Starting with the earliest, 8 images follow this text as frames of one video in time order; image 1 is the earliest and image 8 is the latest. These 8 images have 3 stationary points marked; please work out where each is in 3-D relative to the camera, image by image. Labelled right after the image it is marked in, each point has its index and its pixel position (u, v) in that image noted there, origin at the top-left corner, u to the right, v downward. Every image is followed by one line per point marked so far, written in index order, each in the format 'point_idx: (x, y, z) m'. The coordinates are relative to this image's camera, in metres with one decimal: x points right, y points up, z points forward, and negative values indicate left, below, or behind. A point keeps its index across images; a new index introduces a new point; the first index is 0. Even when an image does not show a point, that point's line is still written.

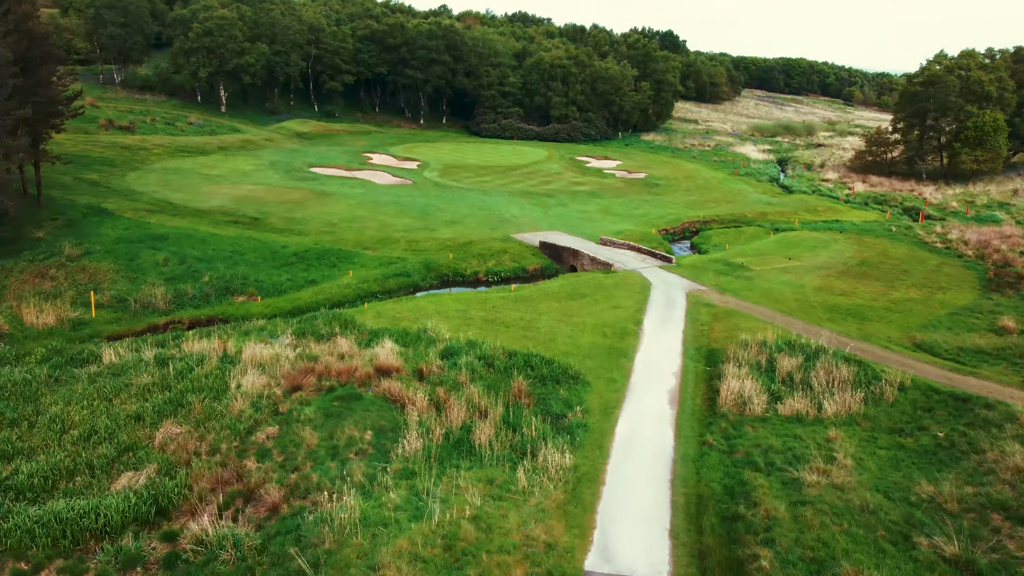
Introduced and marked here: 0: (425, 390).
0: (-2.1, -2.5, +19.0) m
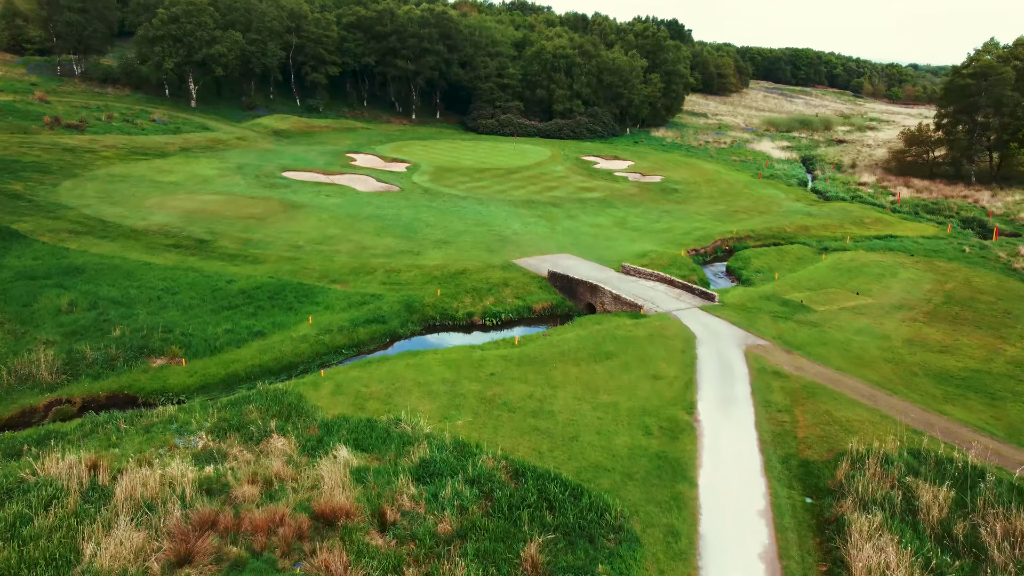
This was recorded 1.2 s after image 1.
0: (-1.9, -4.2, +12.1) m
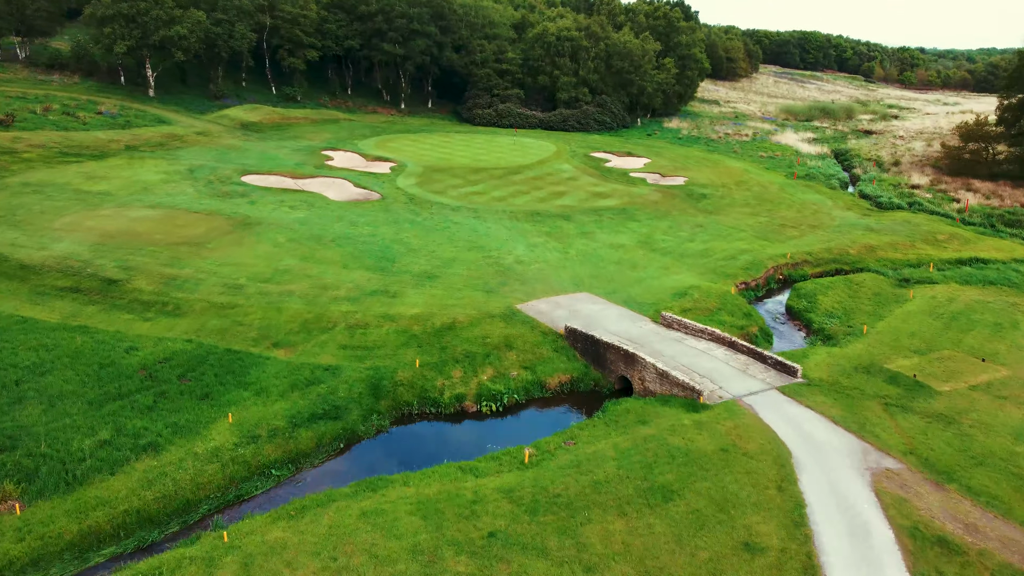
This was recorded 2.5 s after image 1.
0: (-1.7, -6.4, +4.5) m
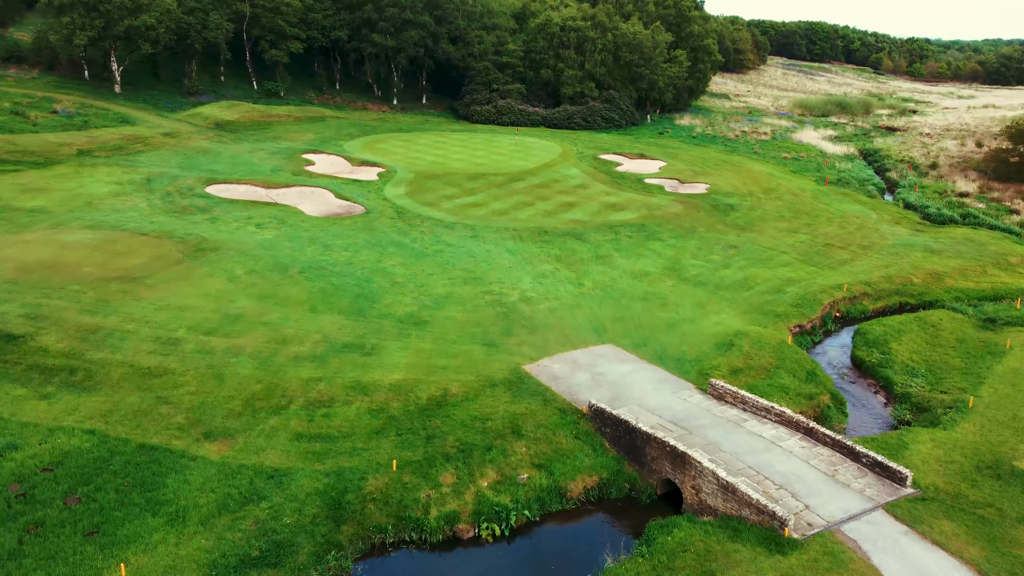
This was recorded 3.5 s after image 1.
0: (-1.5, -8.0, -0.8) m
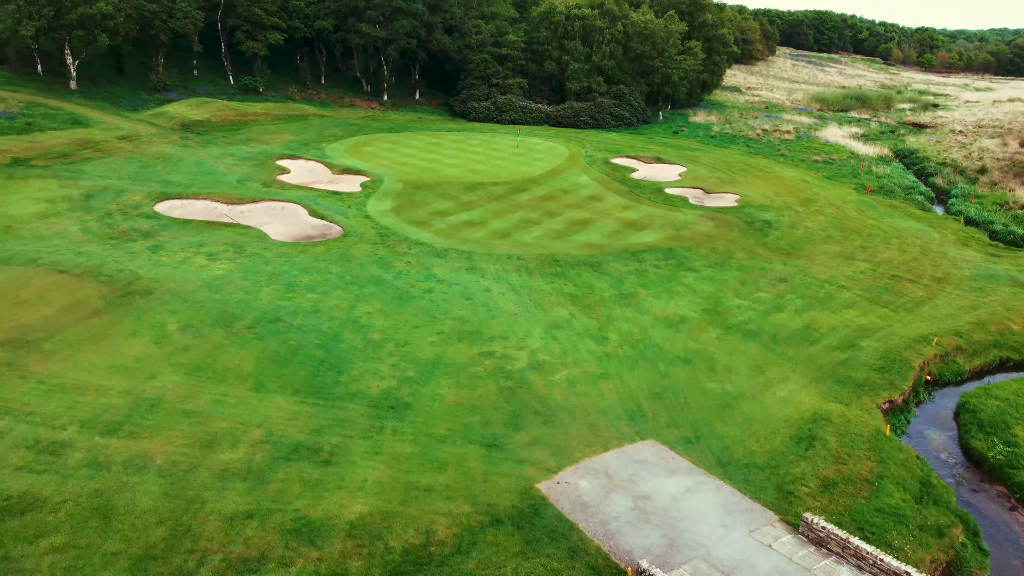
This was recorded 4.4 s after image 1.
0: (-1.3, -9.9, -6.3) m
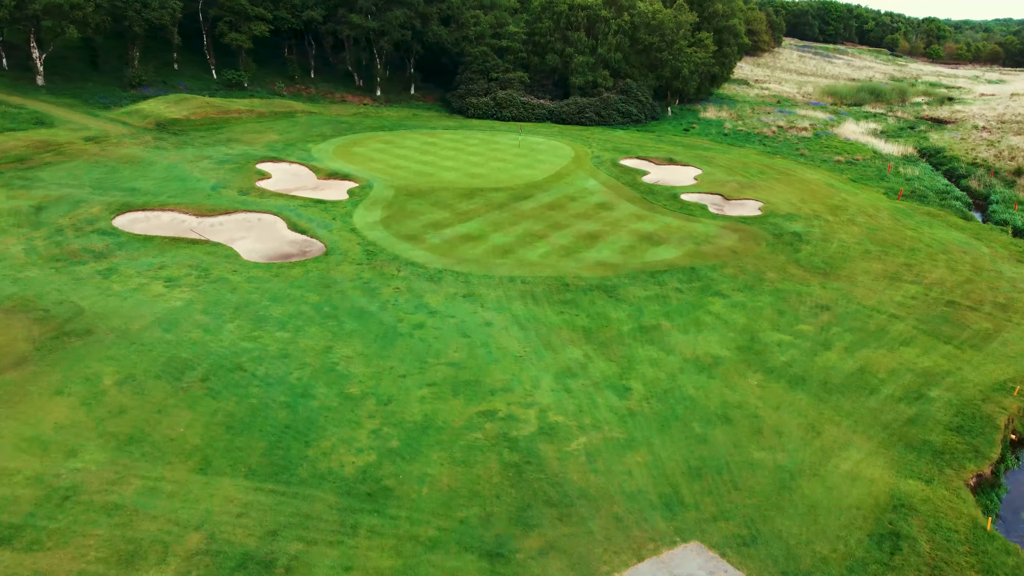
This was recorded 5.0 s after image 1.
0: (-1.1, -11.2, -9.7) m
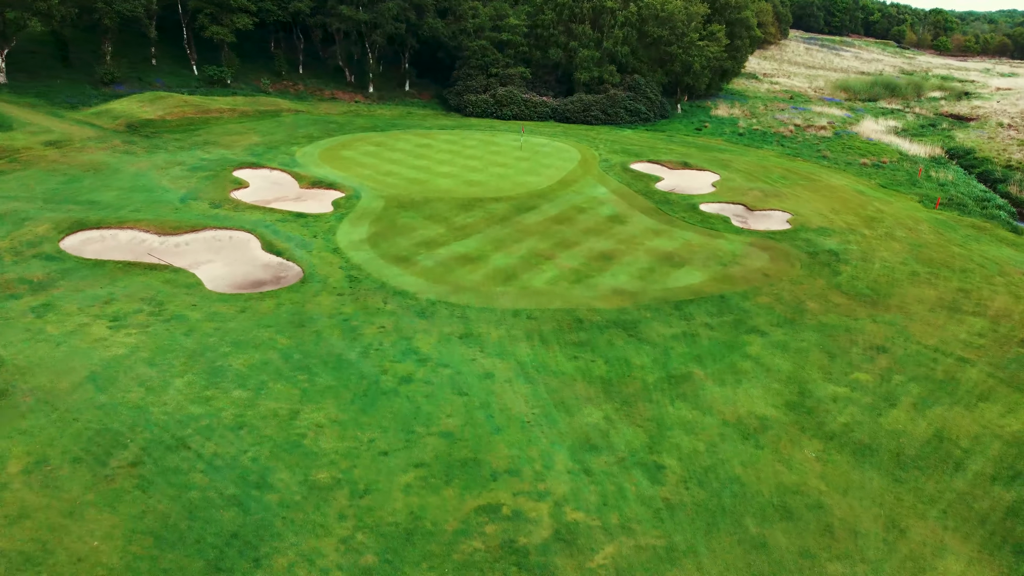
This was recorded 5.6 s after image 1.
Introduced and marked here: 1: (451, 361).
0: (-0.9, -12.6, -13.1) m
1: (-1.5, -1.7, +19.2) m
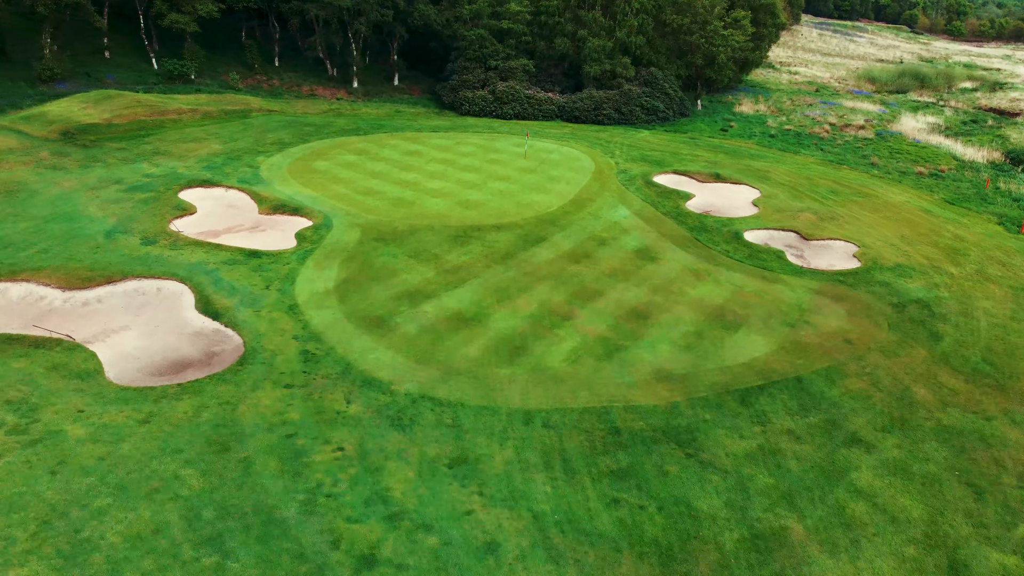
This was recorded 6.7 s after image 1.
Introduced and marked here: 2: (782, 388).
0: (-0.6, -15.2, -19.0) m
1: (-1.3, -3.7, +13.1) m
2: (+6.3, -2.2, +18.2) m
